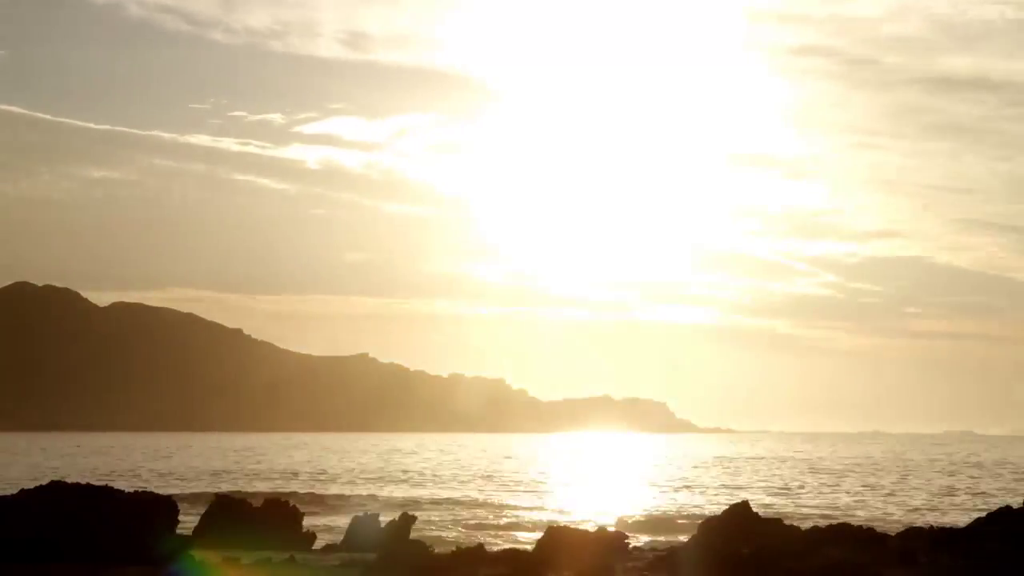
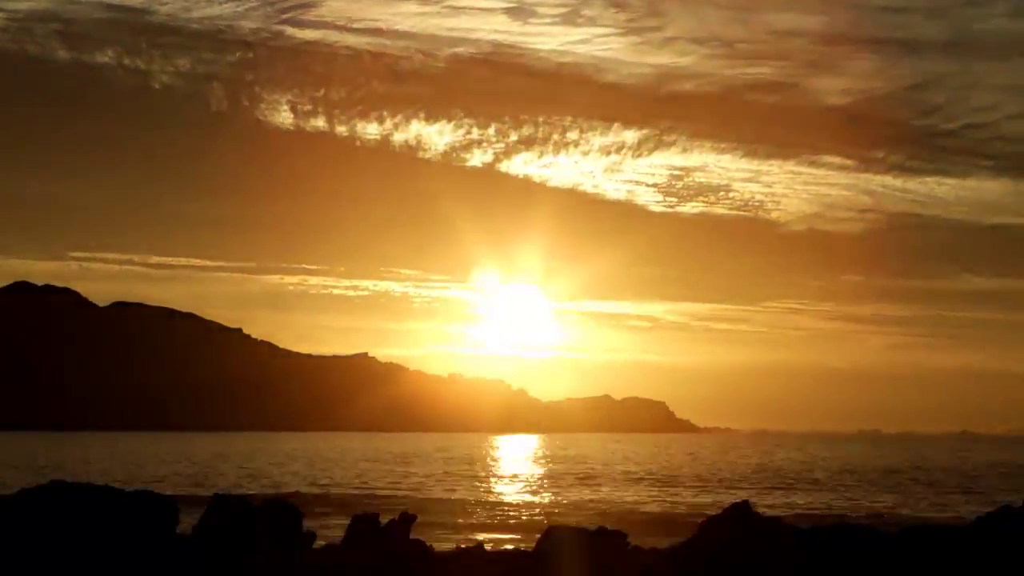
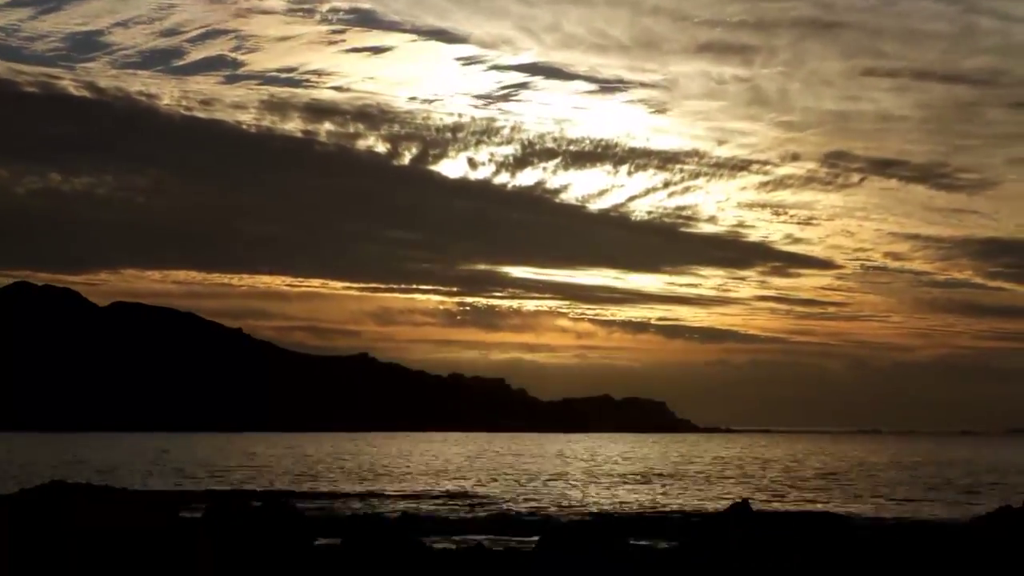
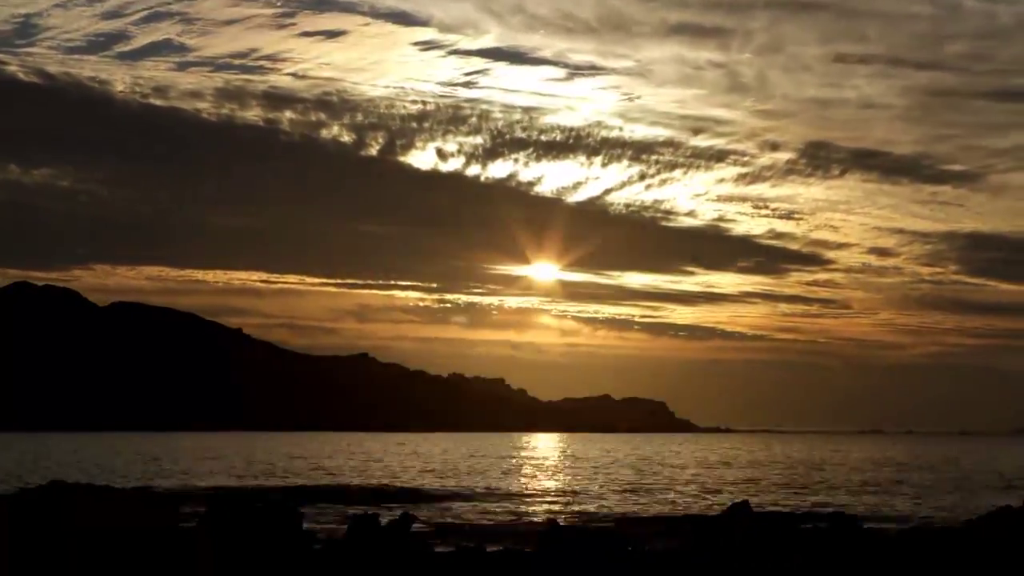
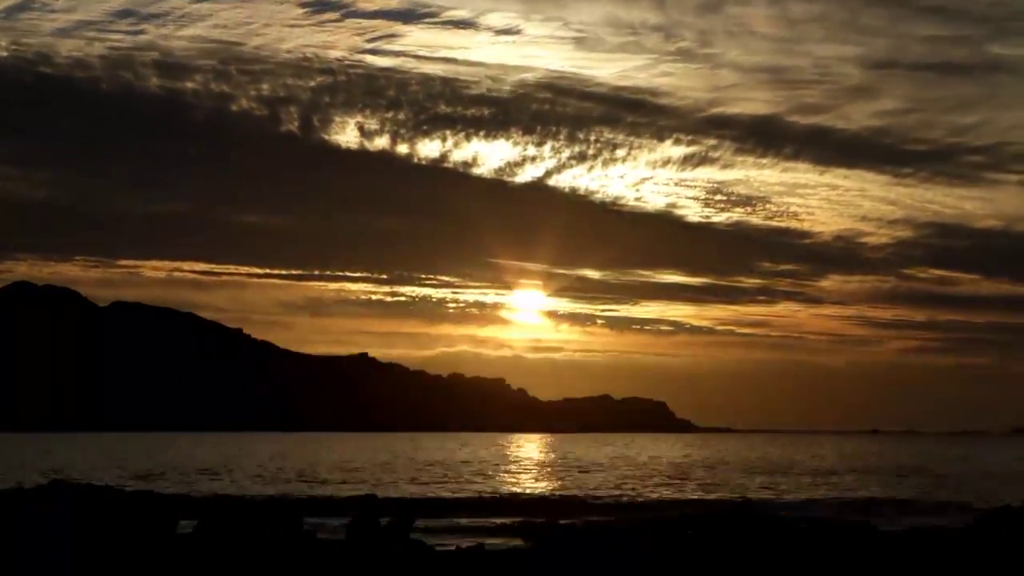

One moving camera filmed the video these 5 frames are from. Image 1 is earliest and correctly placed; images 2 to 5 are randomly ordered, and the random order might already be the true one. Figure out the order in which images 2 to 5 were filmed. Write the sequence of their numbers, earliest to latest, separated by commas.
3, 4, 5, 2
